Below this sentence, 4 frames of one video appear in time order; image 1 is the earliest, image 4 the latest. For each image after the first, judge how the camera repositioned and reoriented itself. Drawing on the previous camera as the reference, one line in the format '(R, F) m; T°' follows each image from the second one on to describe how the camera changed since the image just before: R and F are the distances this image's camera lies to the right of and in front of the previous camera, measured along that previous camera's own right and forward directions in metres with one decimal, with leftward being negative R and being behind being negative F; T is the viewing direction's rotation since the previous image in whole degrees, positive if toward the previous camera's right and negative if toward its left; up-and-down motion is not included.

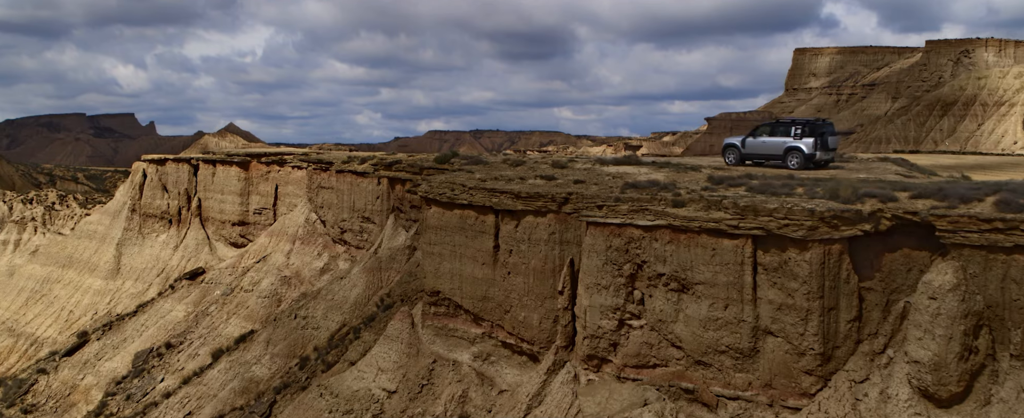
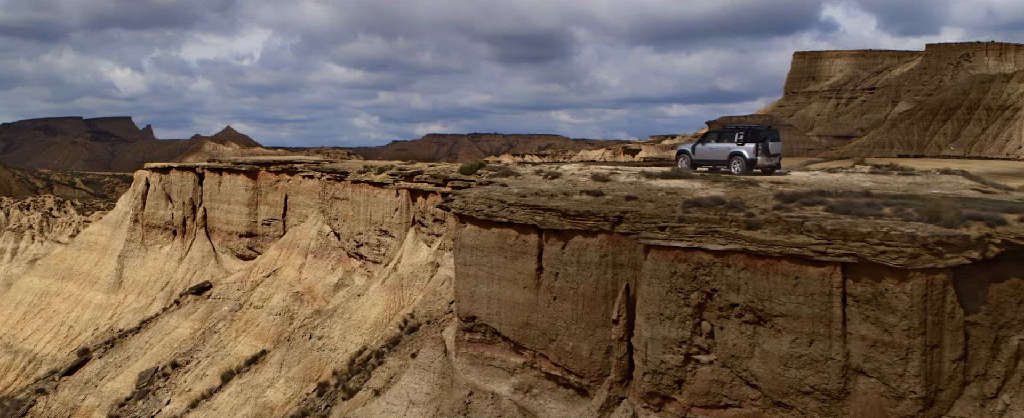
(-0.9, +1.2) m; 0°
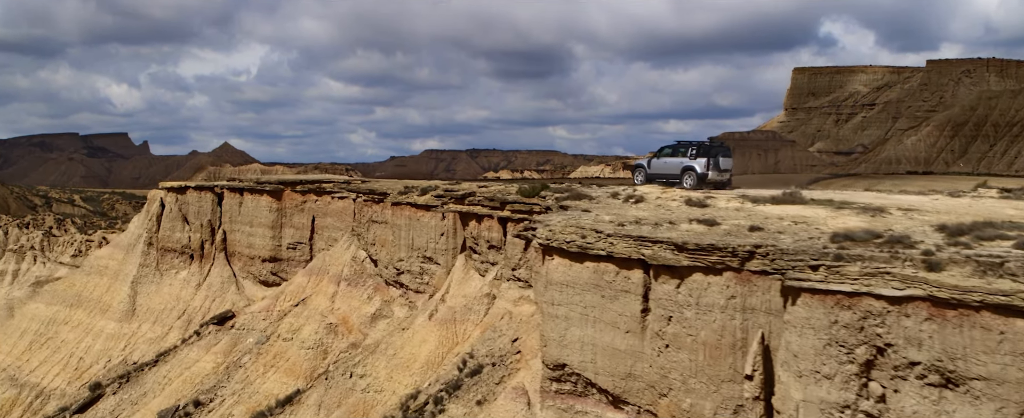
(-1.8, +1.8) m; 0°
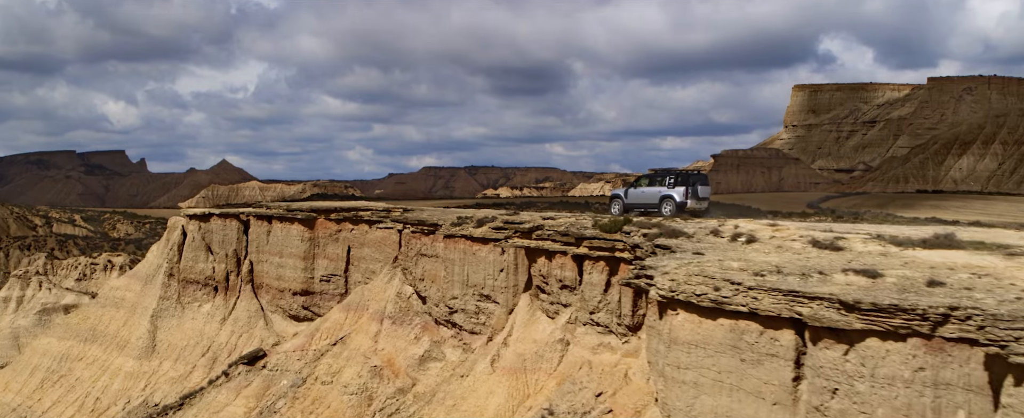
(-1.9, +1.7) m; 0°
